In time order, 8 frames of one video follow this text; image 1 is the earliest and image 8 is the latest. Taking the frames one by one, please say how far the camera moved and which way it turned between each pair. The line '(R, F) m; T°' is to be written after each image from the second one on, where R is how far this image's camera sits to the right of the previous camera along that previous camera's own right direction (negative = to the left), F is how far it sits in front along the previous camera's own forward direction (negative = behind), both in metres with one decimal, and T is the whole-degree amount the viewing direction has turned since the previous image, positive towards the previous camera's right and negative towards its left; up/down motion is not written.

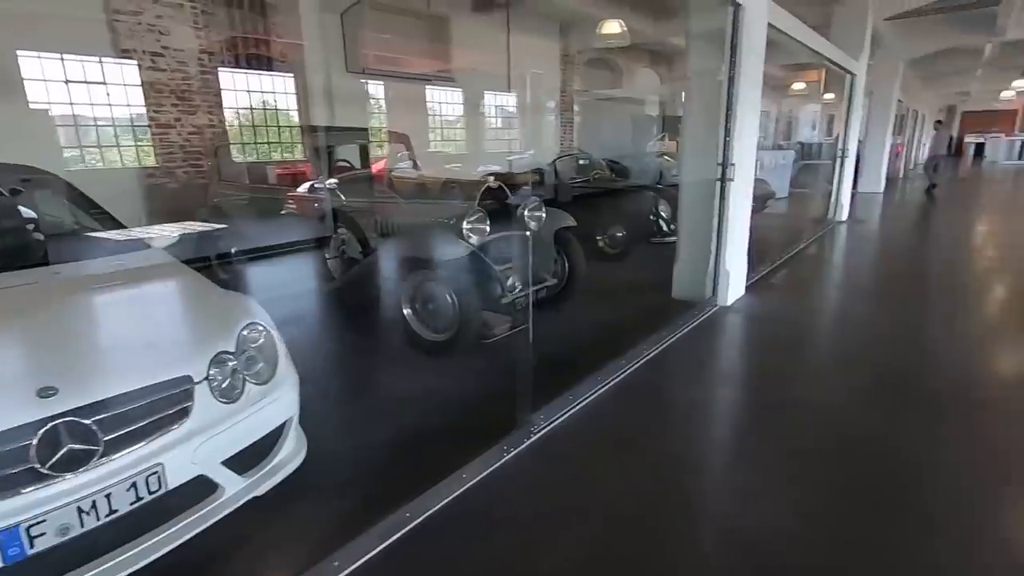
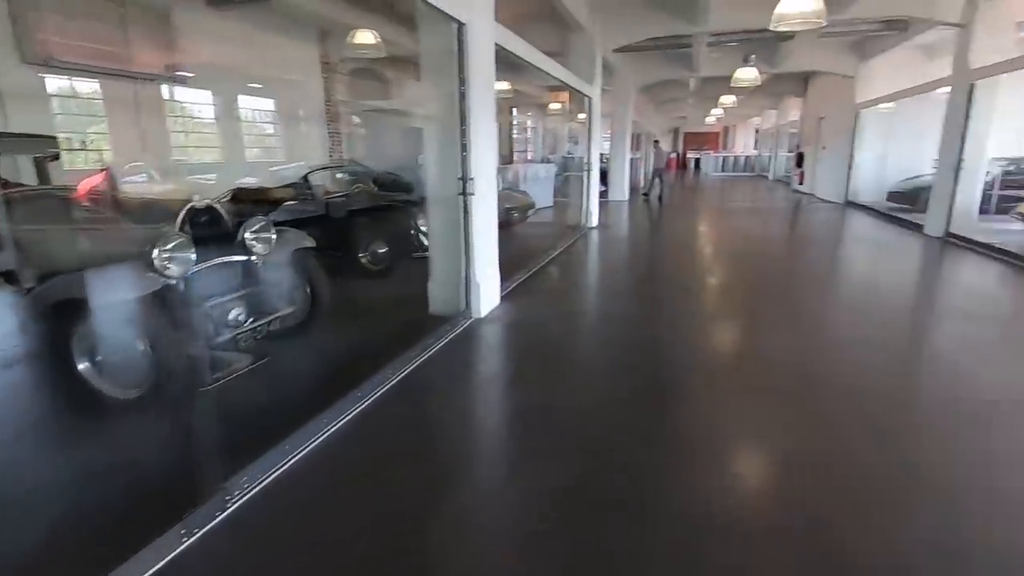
(+0.3, +0.1) m; +21°
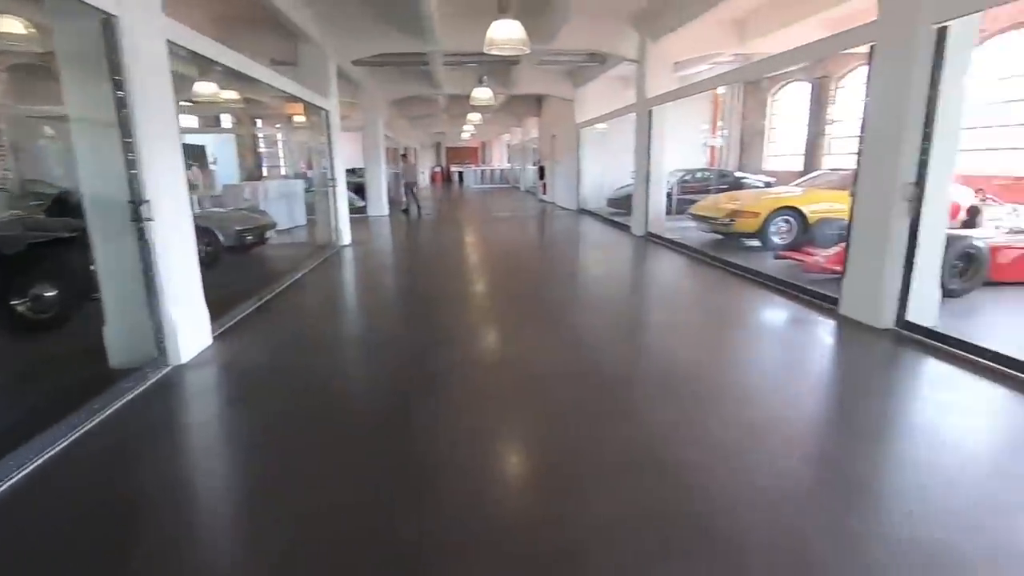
(+0.4, +0.1) m; +23°
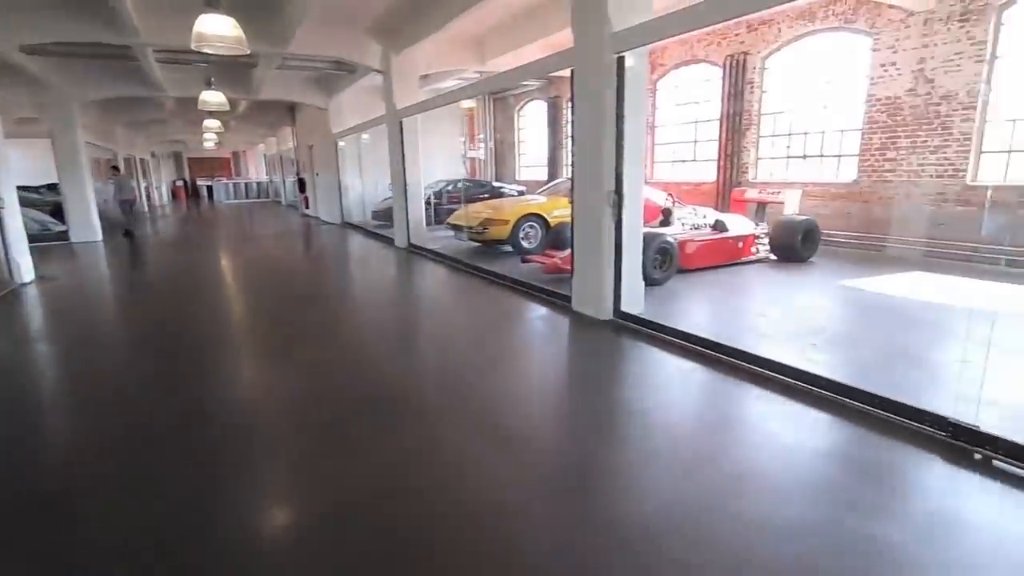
(+0.3, +0.1) m; +22°
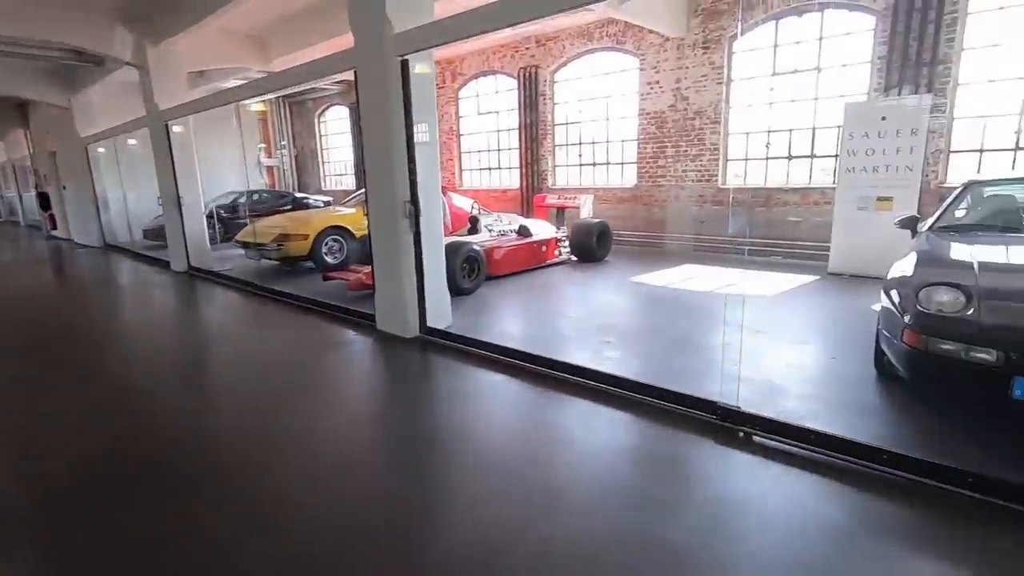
(+0.2, +0.2) m; +18°
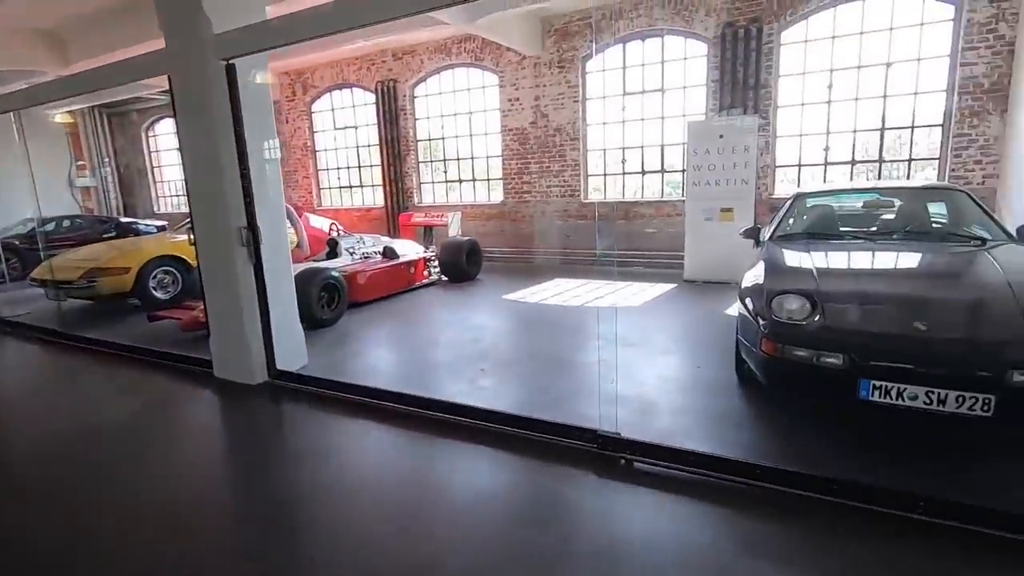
(+0.1, +0.2) m; +13°
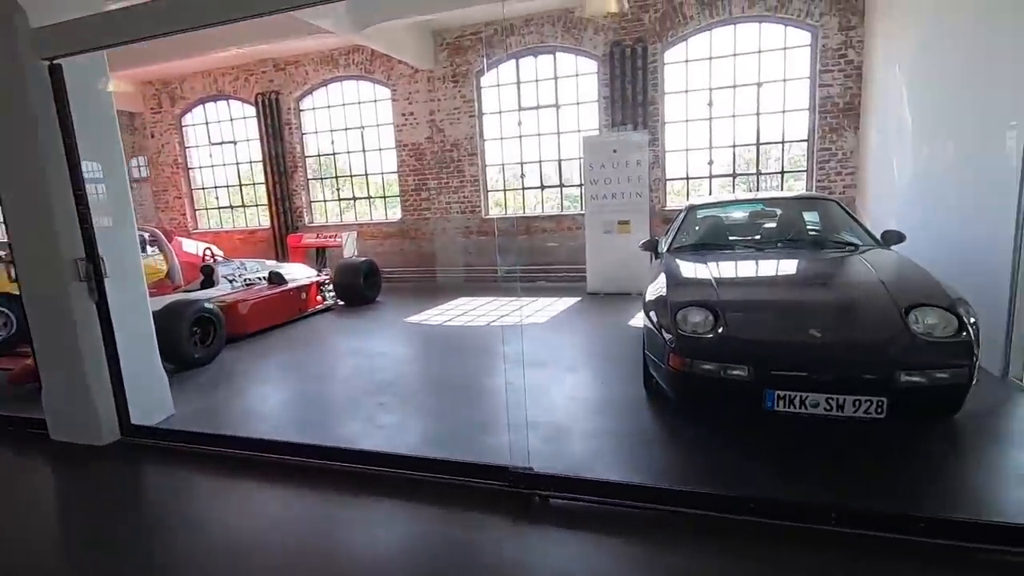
(0.0, +0.2) m; +10°
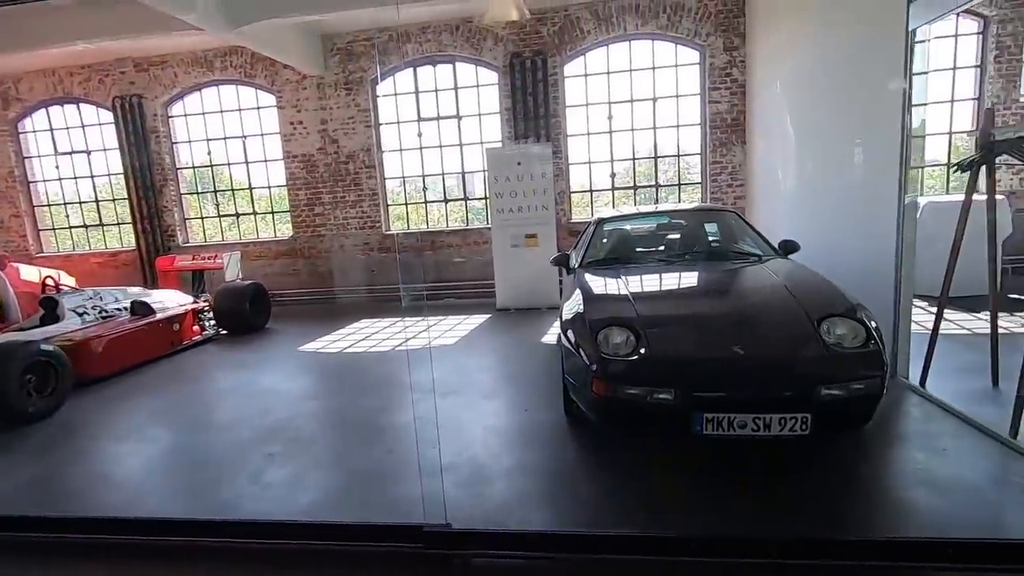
(0.0, +0.2) m; +10°
